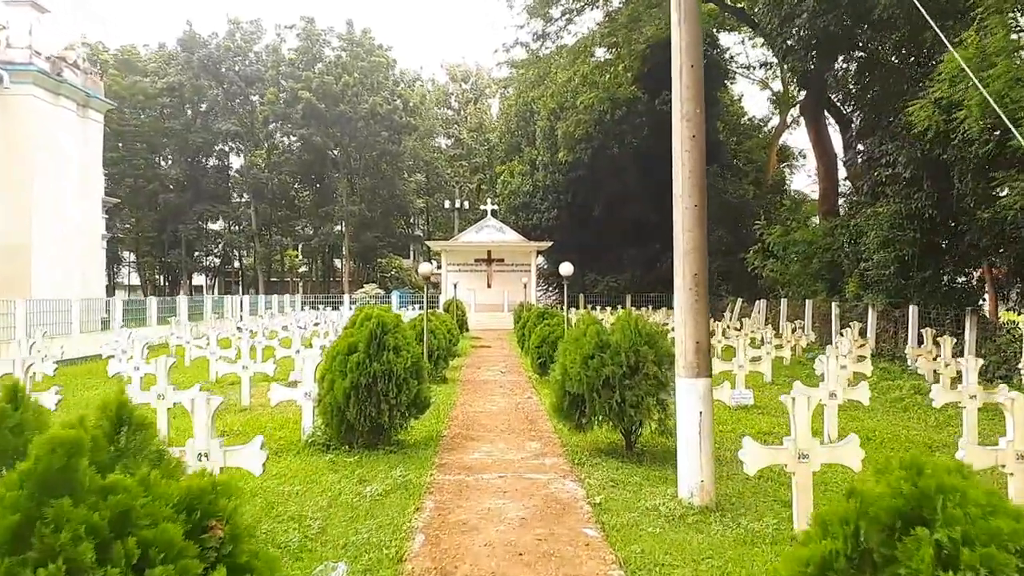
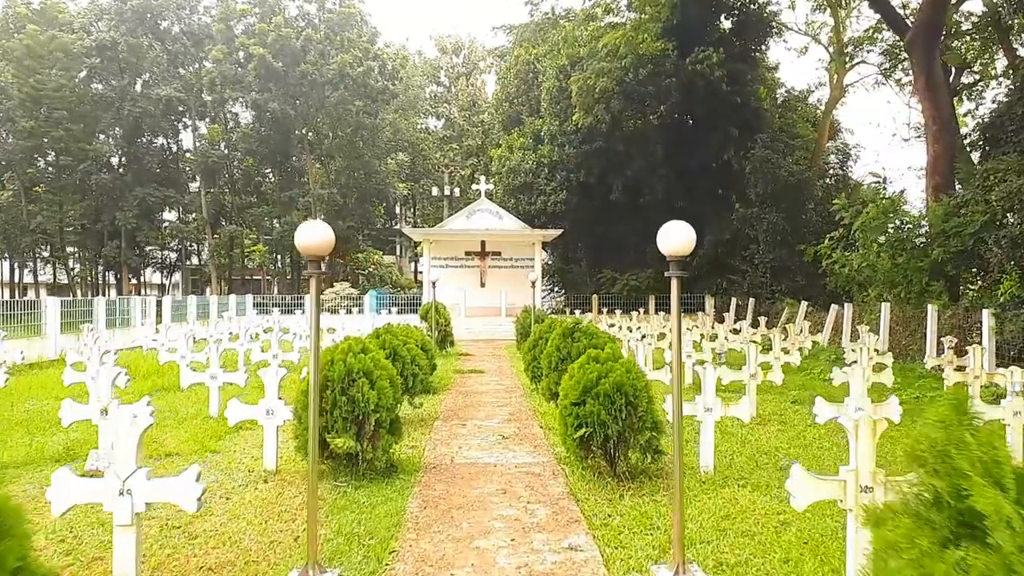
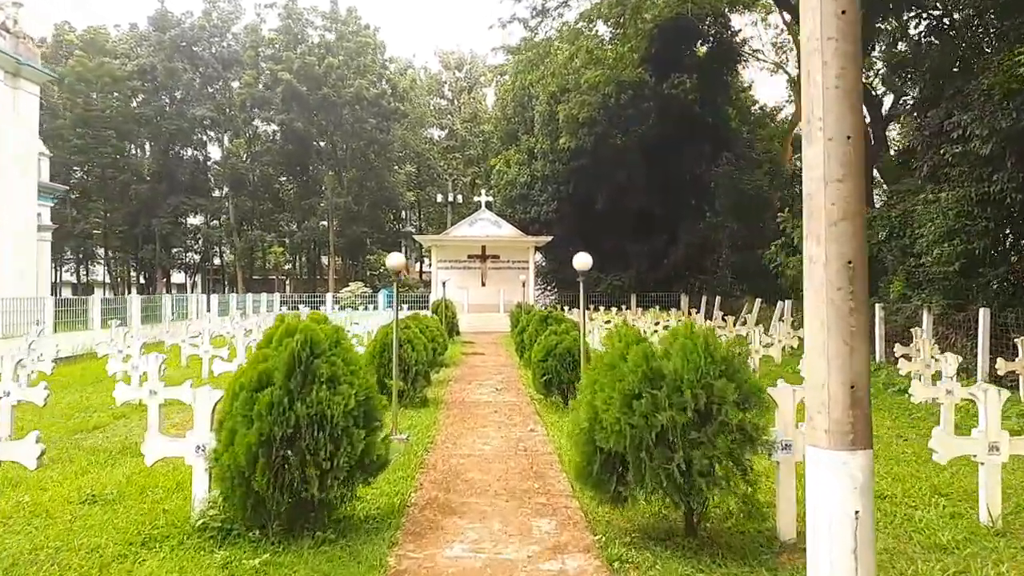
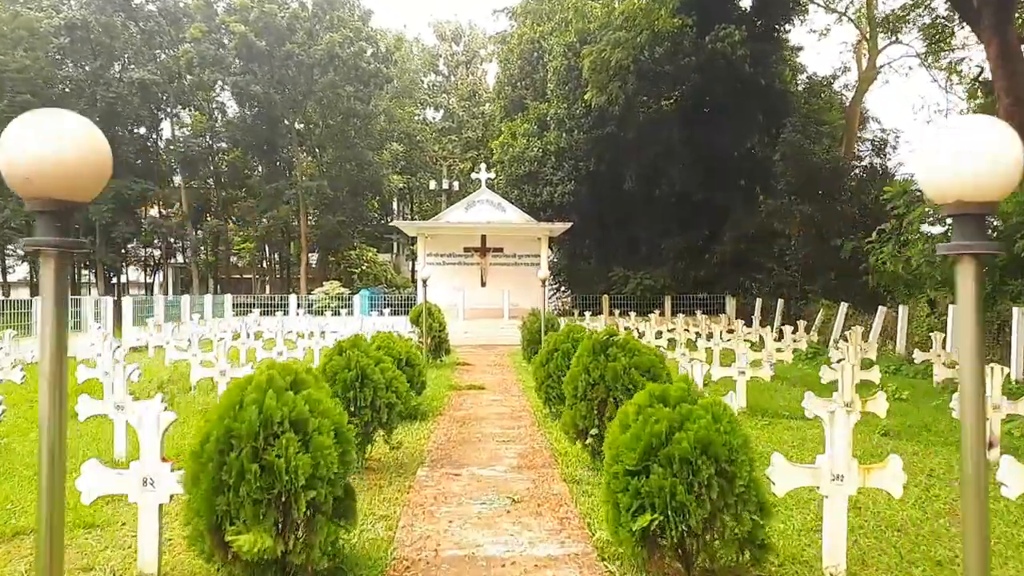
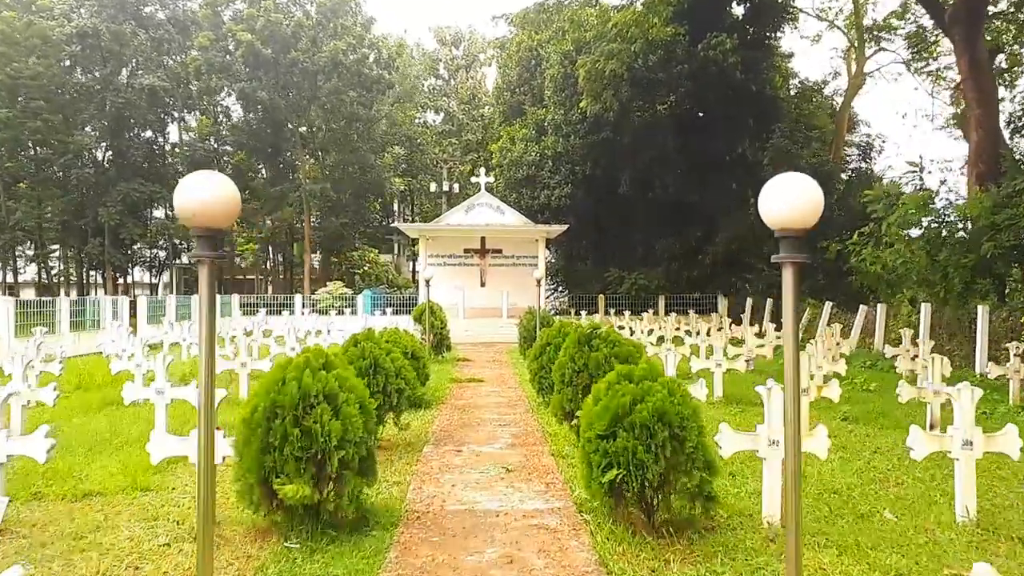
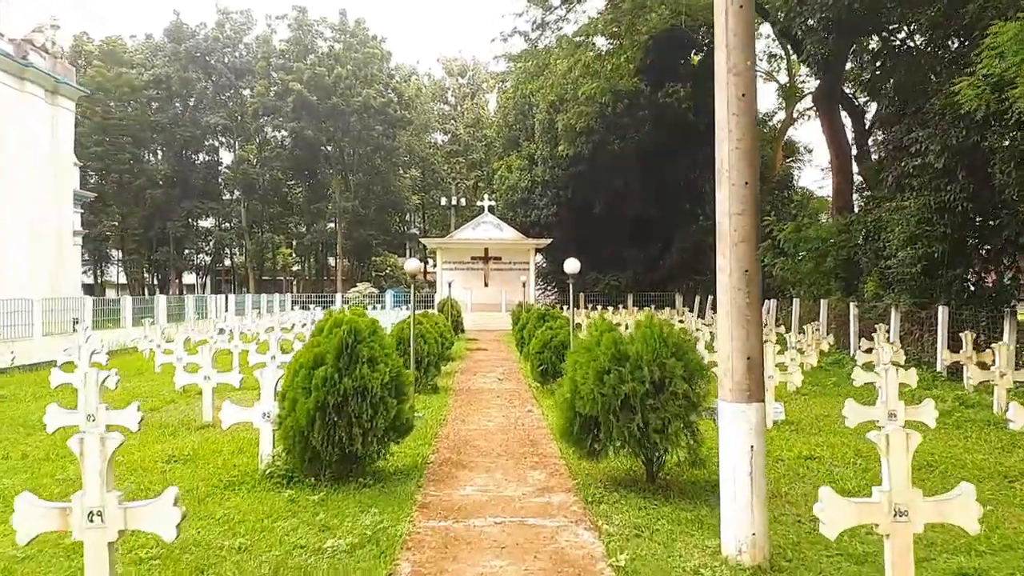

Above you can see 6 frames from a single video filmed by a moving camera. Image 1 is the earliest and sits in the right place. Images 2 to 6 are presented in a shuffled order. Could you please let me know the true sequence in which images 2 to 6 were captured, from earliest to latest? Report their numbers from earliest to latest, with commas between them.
6, 3, 2, 5, 4
